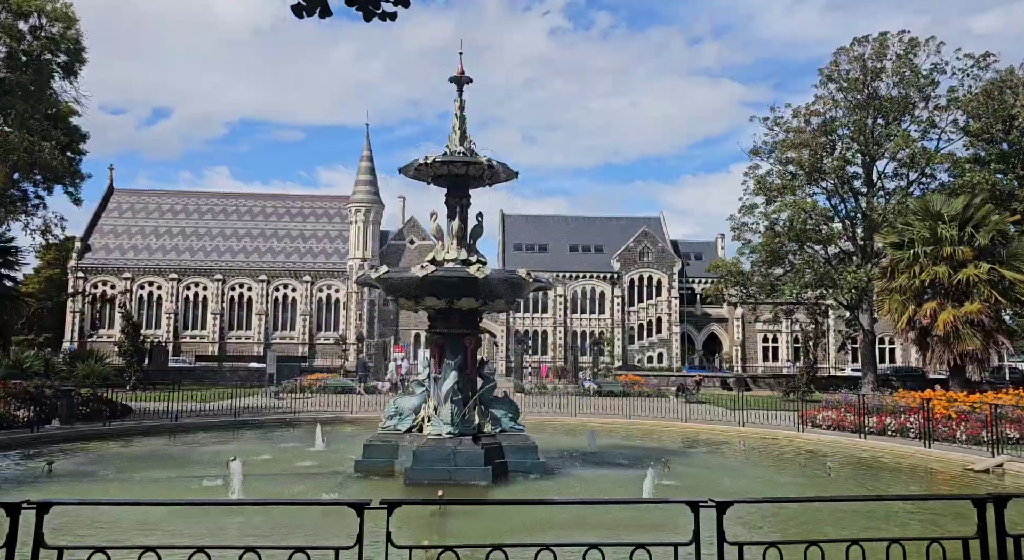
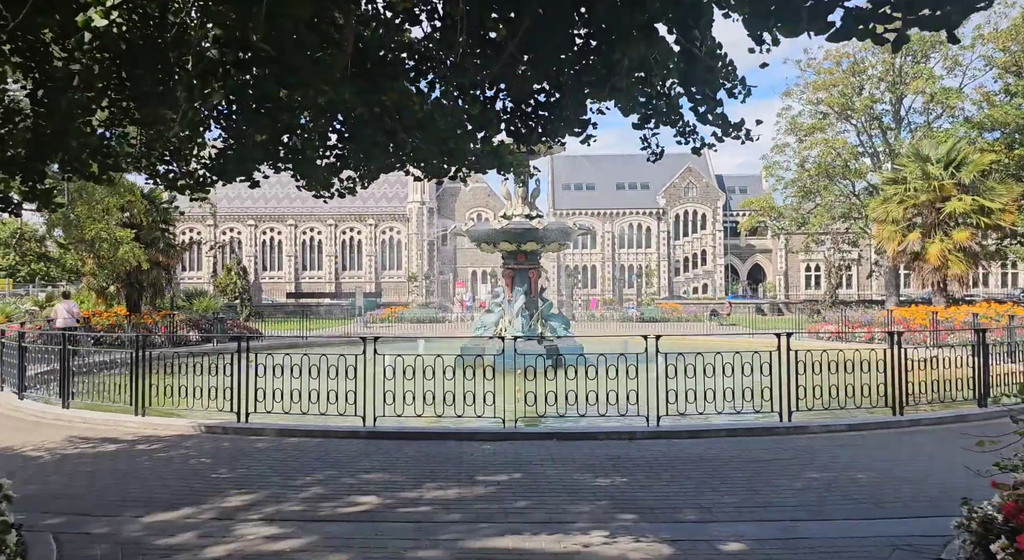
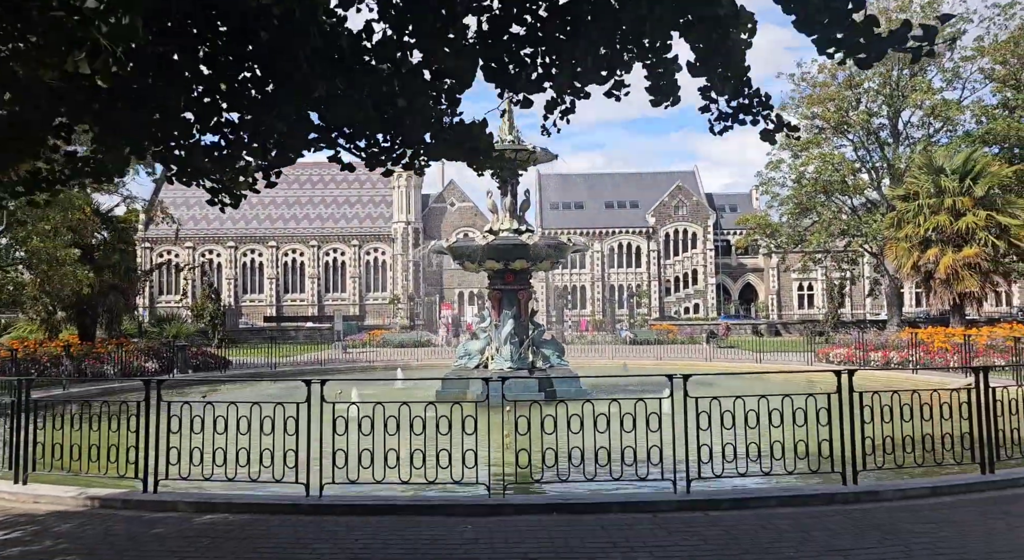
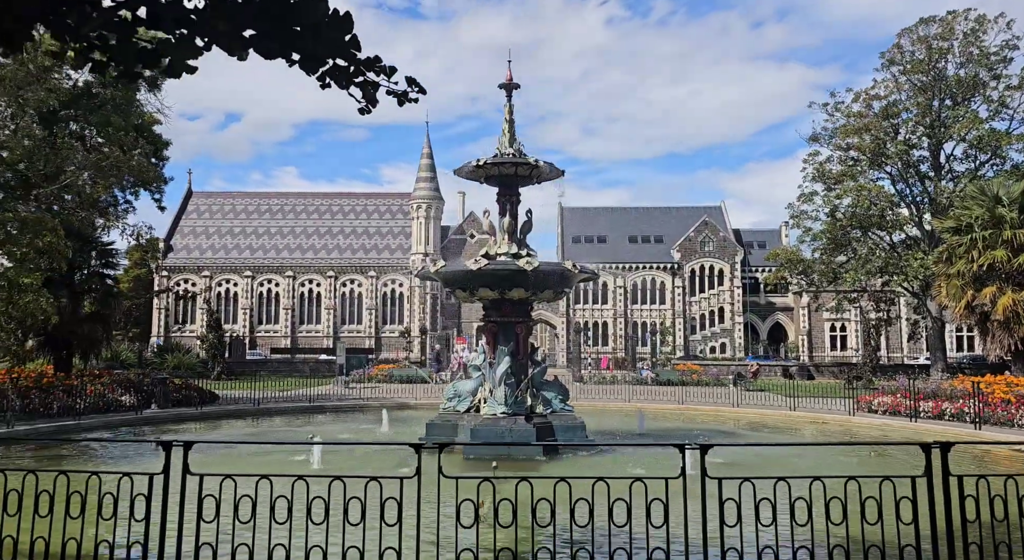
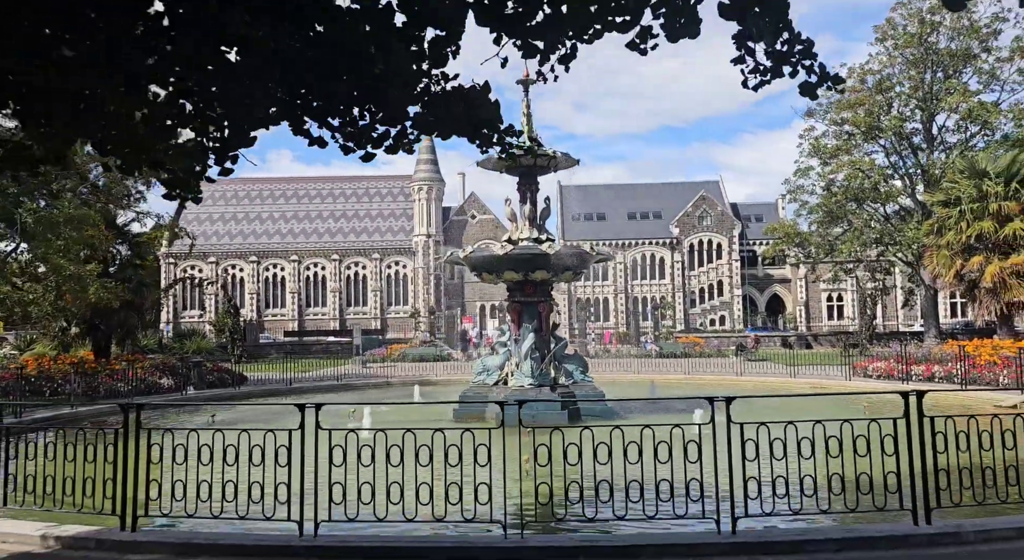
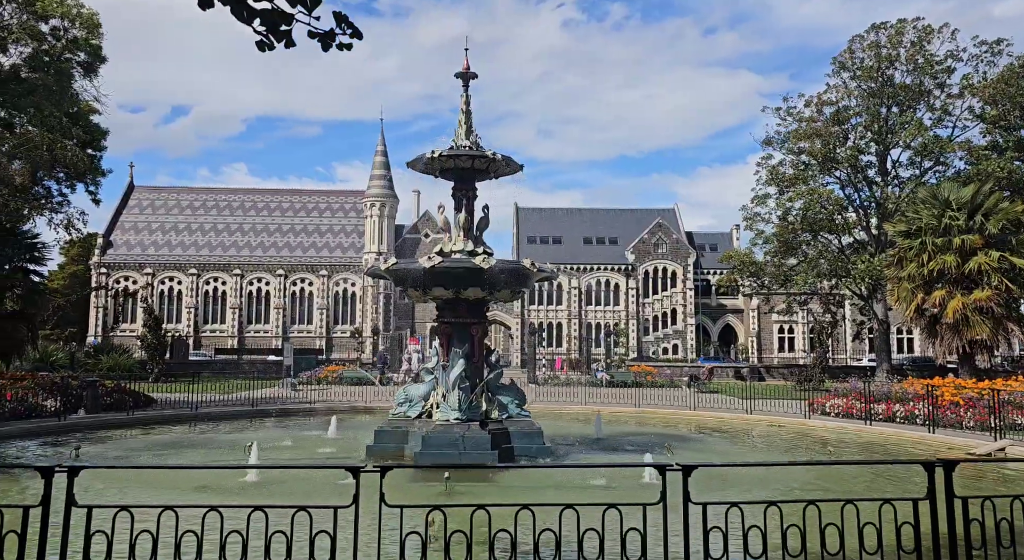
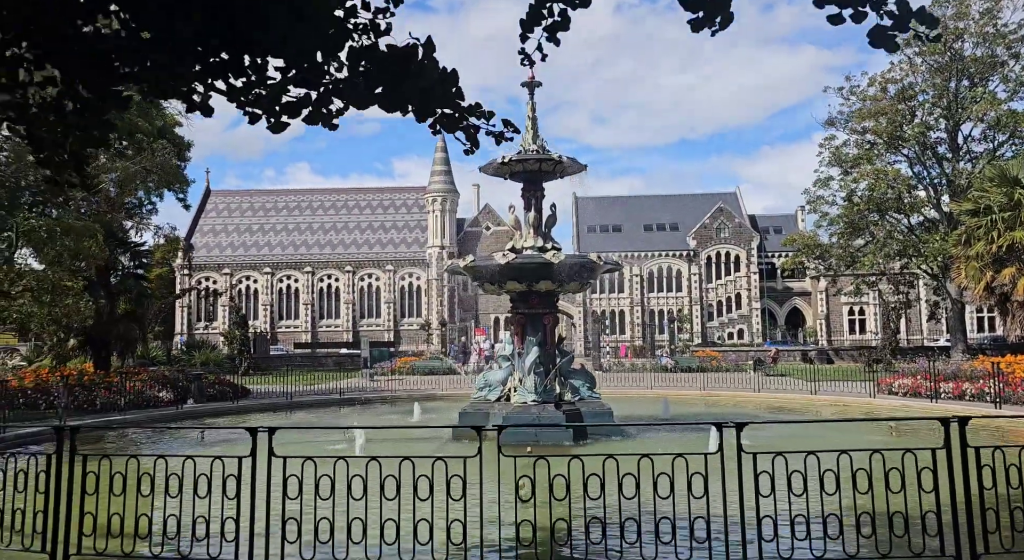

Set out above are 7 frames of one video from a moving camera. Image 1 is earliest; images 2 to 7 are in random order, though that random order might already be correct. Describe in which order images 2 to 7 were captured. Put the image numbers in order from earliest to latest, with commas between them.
6, 4, 7, 5, 3, 2
